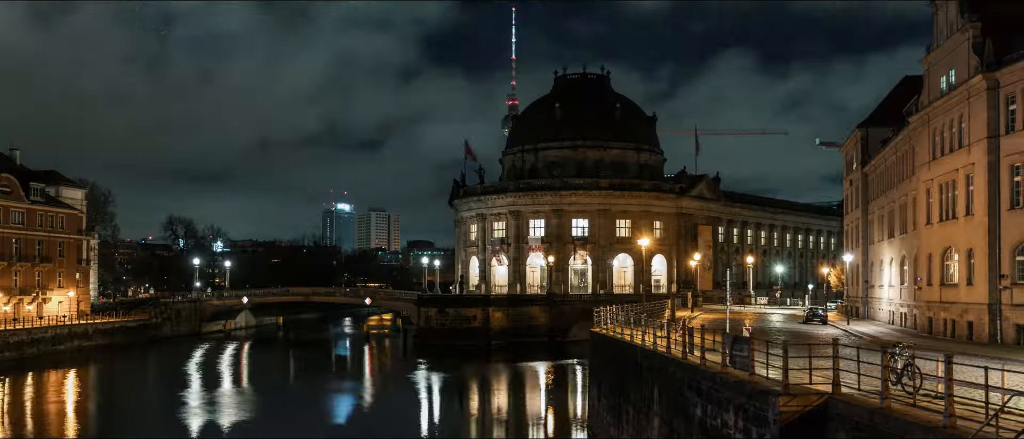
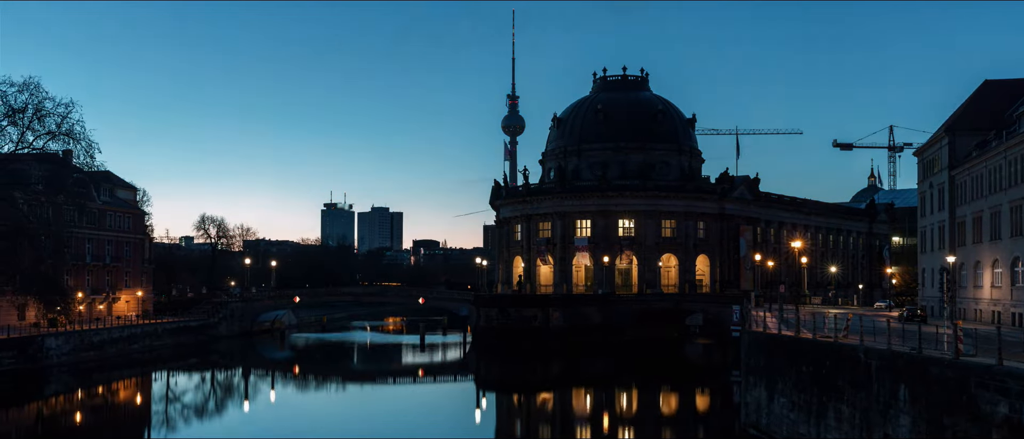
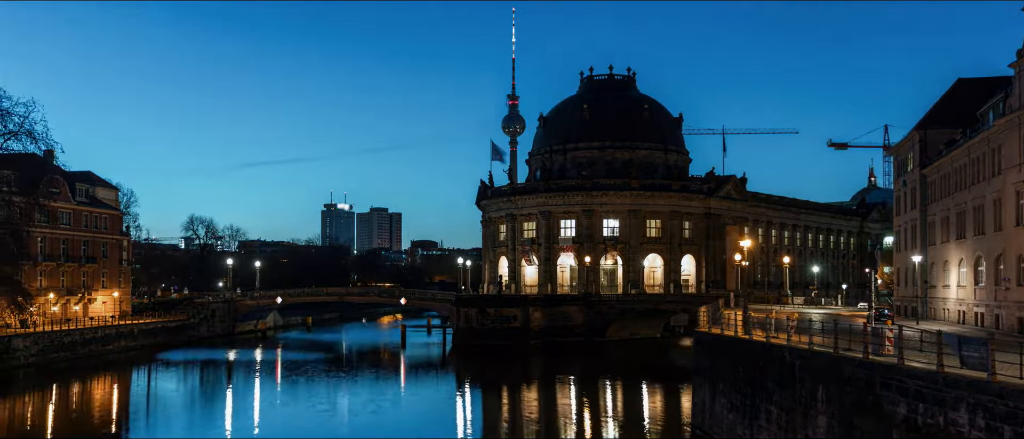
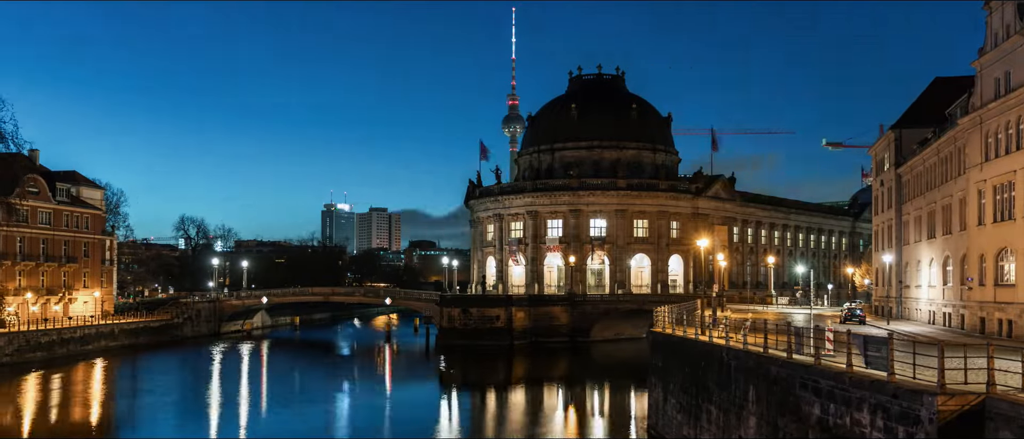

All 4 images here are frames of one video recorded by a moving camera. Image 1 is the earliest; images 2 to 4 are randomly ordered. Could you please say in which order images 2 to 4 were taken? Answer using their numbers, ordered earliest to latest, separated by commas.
4, 3, 2
